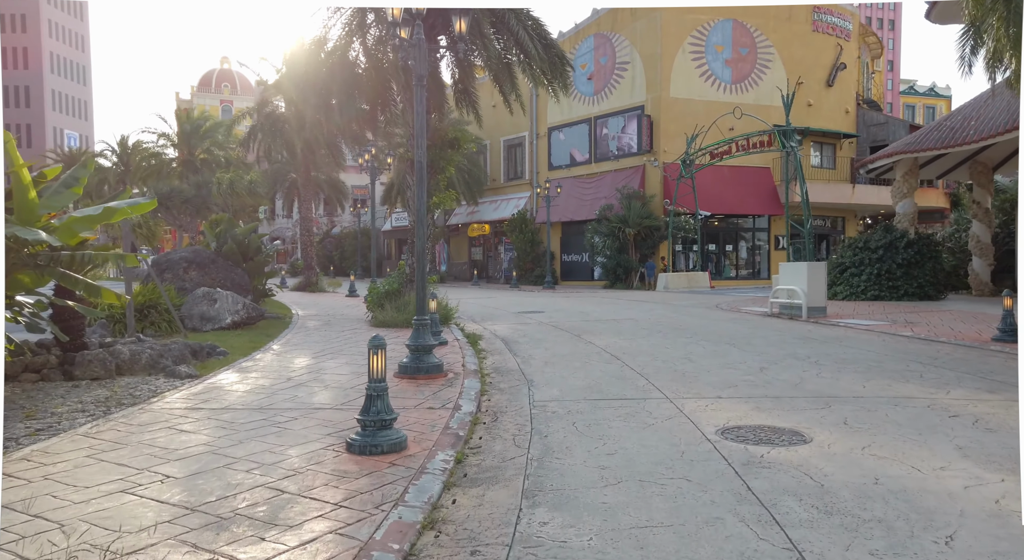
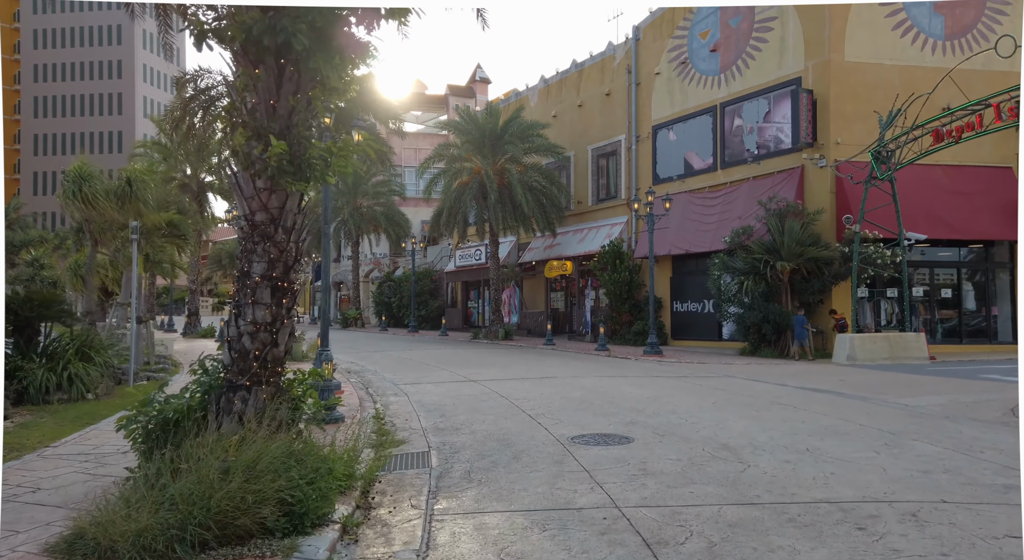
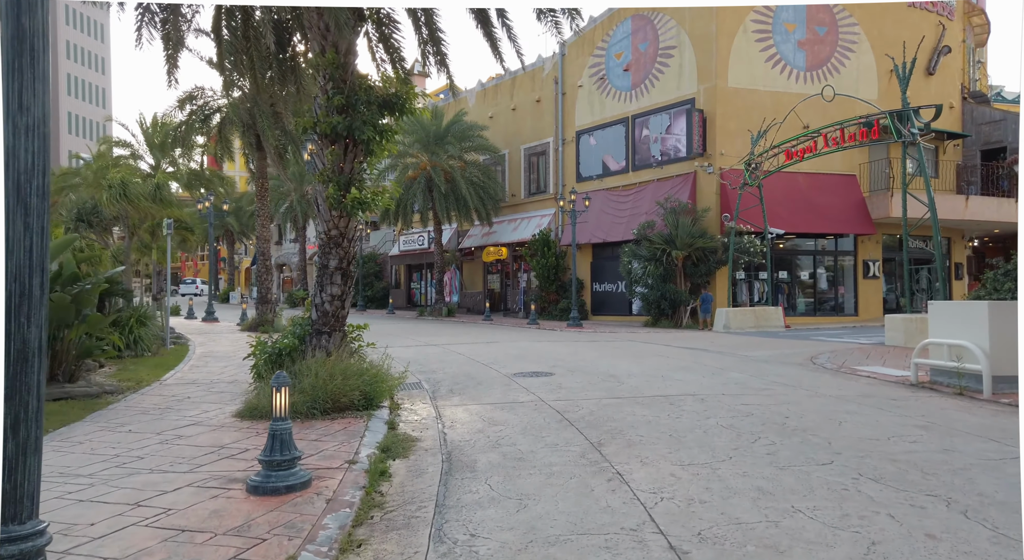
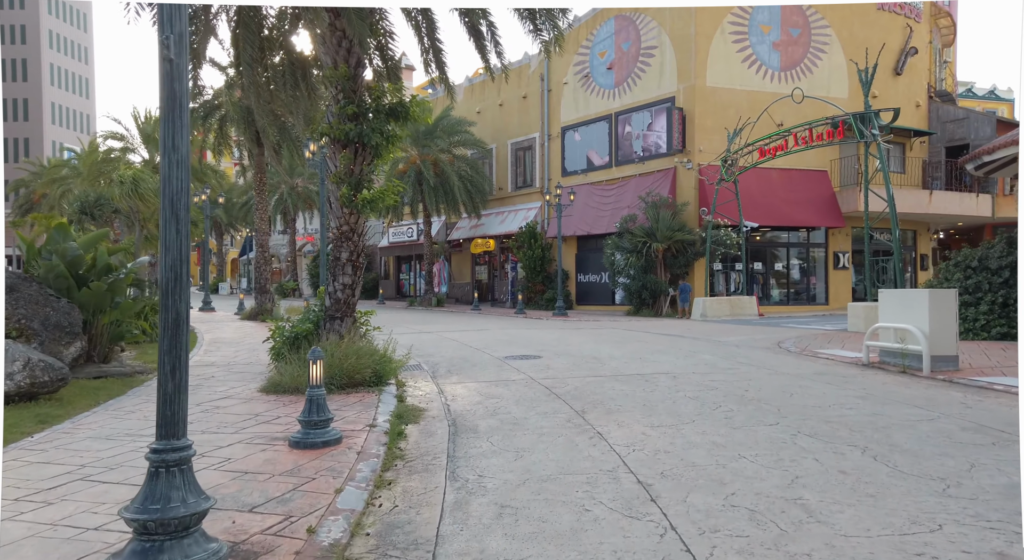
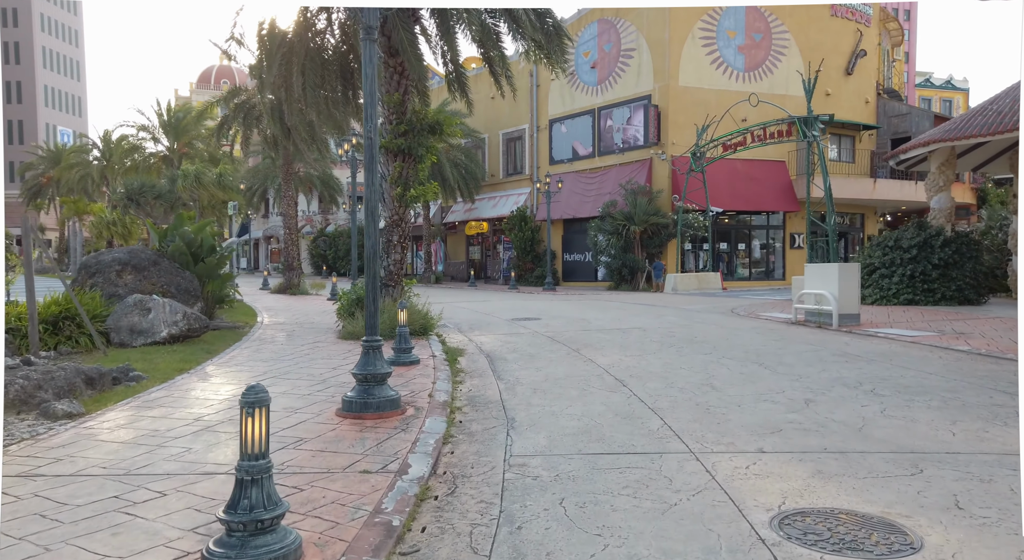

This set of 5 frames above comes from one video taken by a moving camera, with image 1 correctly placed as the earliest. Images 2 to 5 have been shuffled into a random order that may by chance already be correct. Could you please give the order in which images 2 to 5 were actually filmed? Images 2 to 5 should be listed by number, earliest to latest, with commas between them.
5, 4, 3, 2
